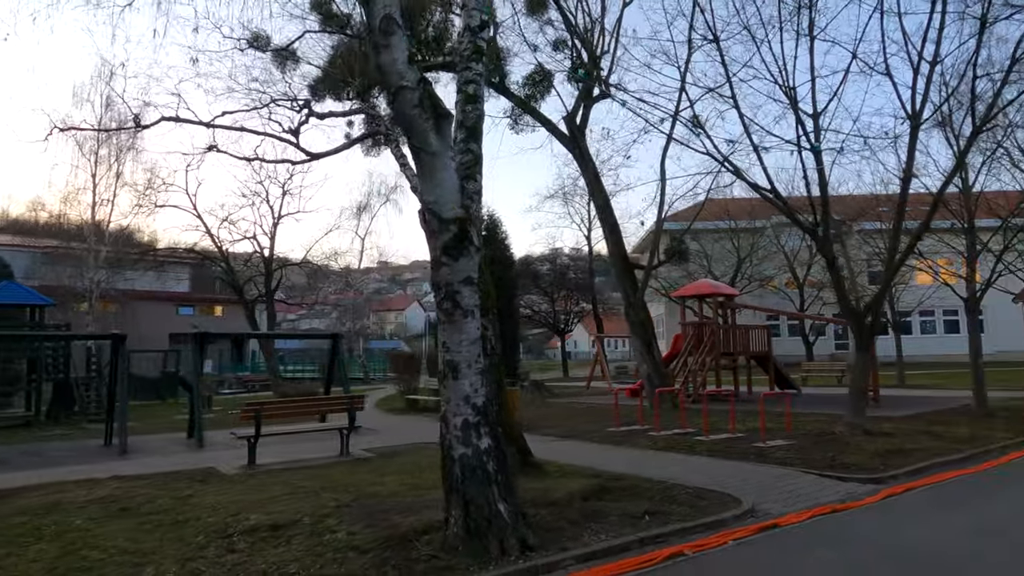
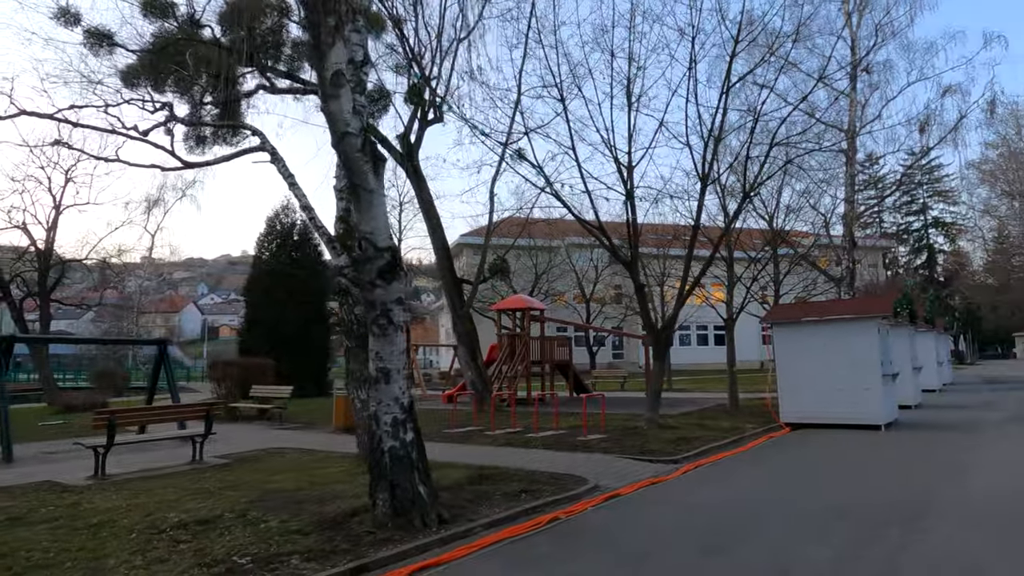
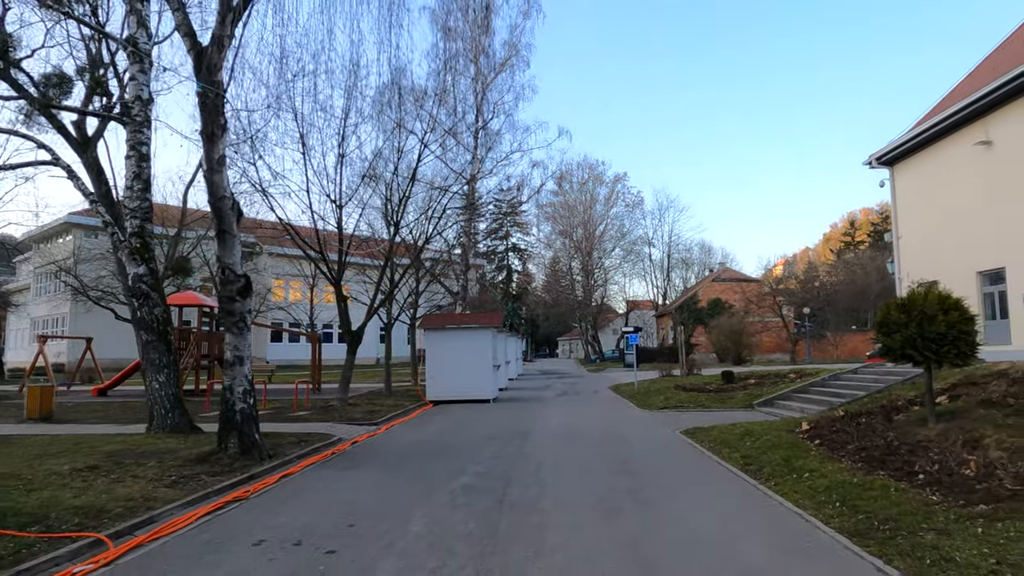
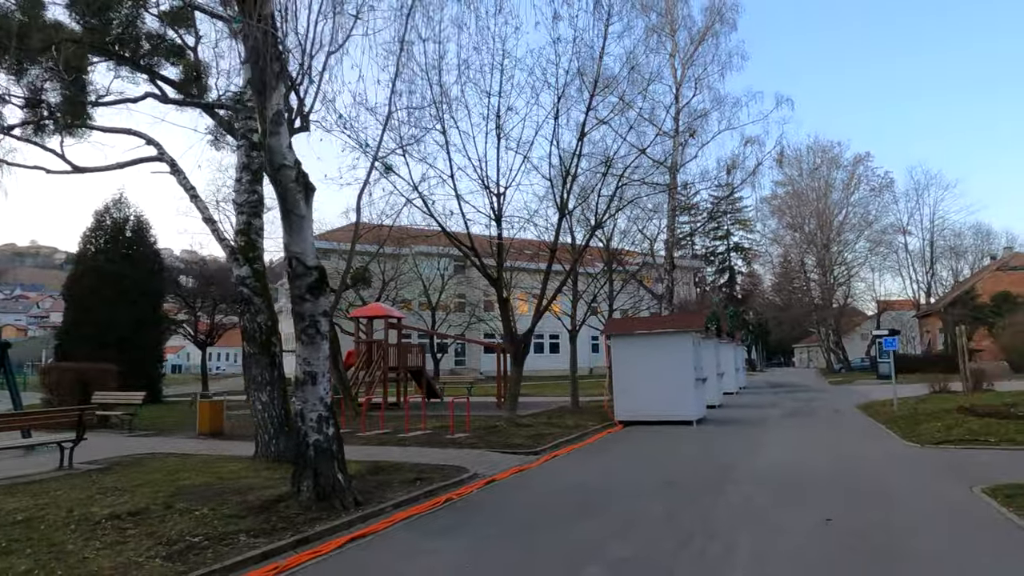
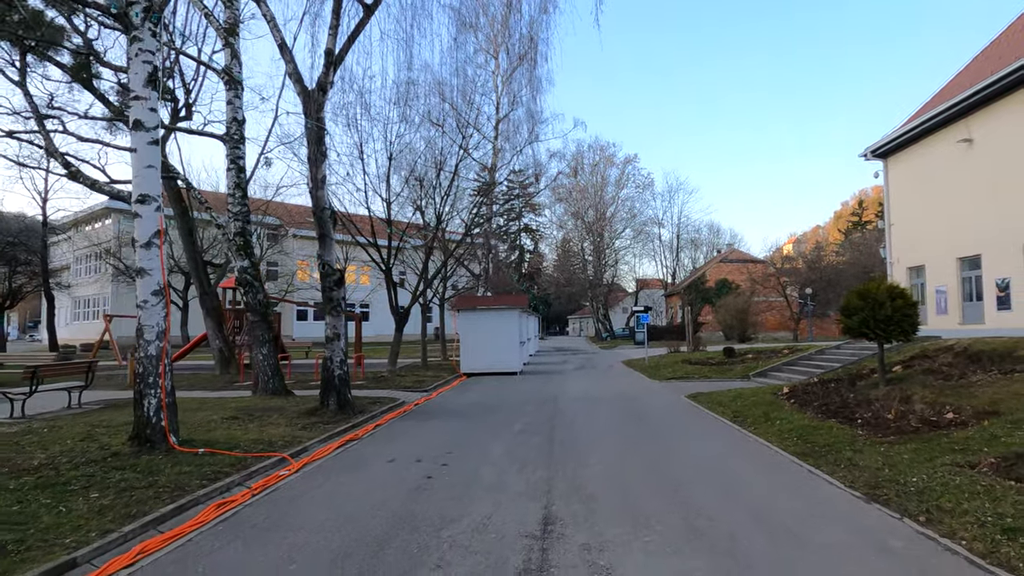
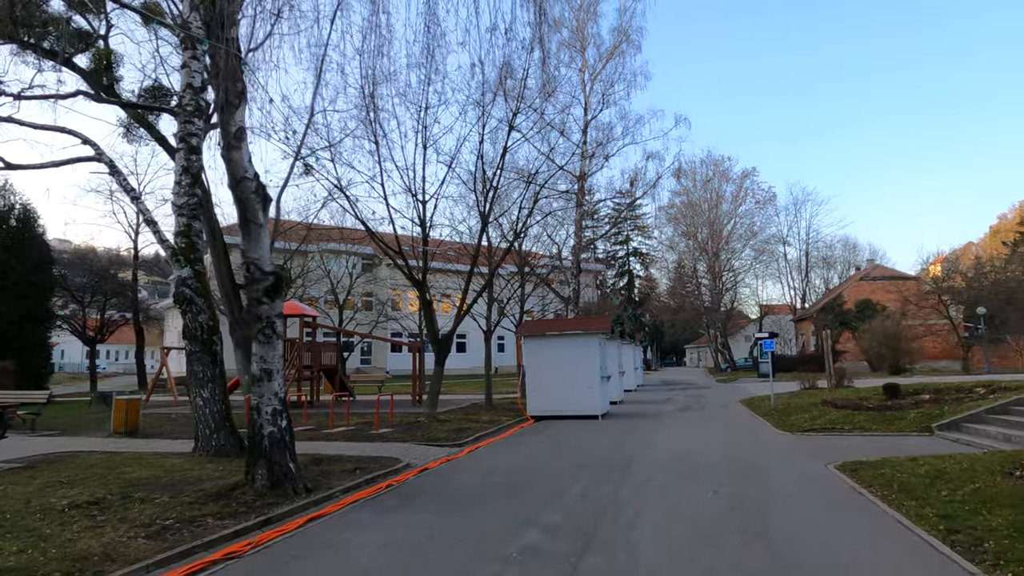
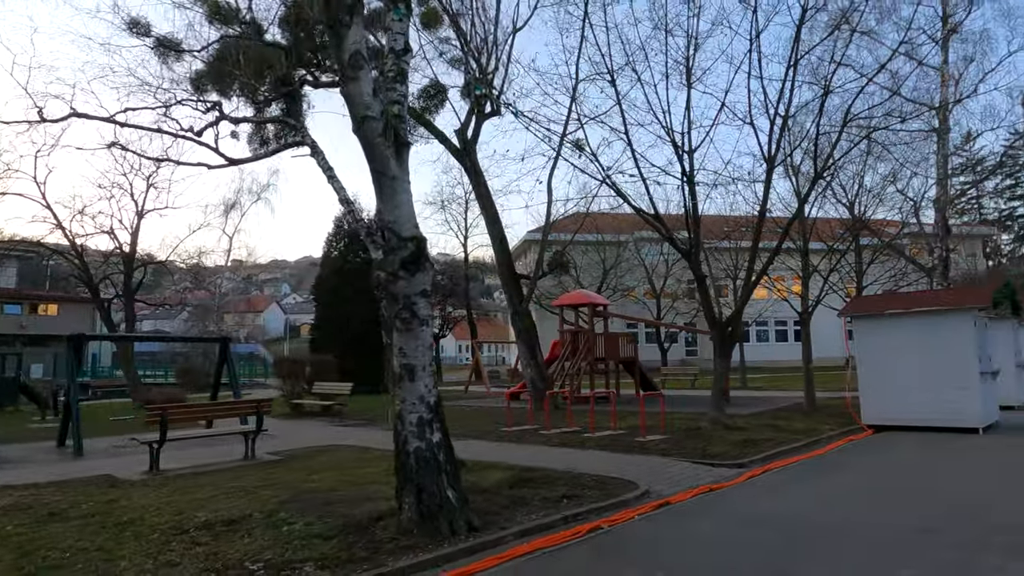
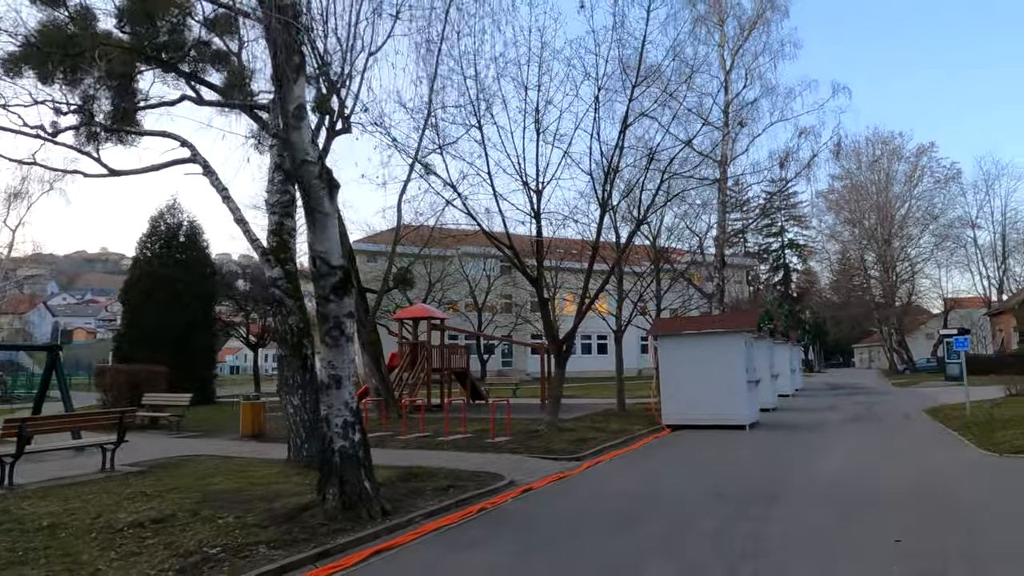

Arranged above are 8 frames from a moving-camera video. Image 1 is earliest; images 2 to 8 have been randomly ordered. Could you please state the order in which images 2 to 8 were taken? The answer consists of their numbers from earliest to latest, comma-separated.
7, 2, 8, 4, 6, 3, 5
